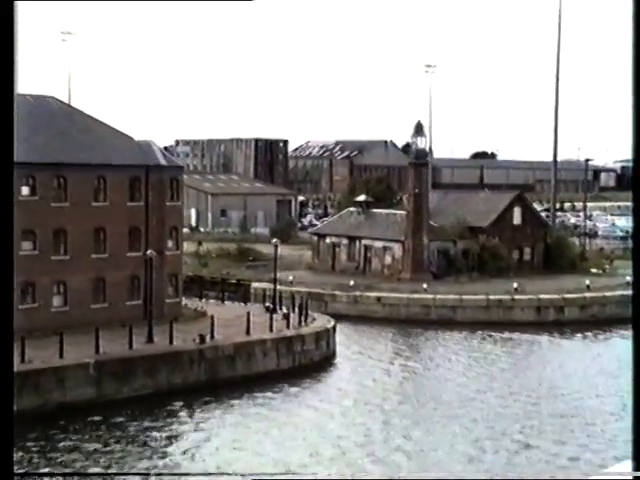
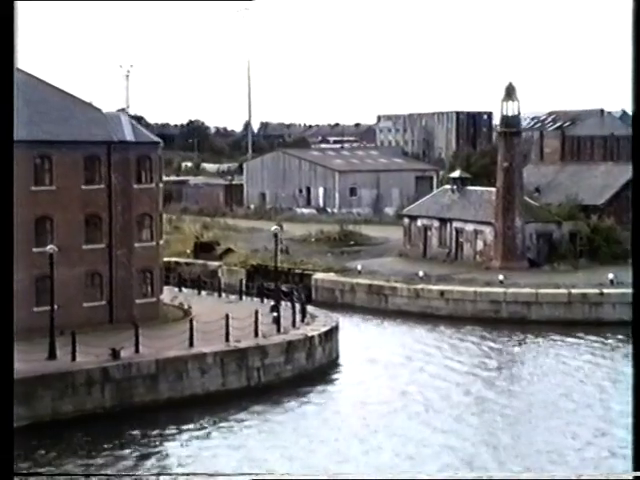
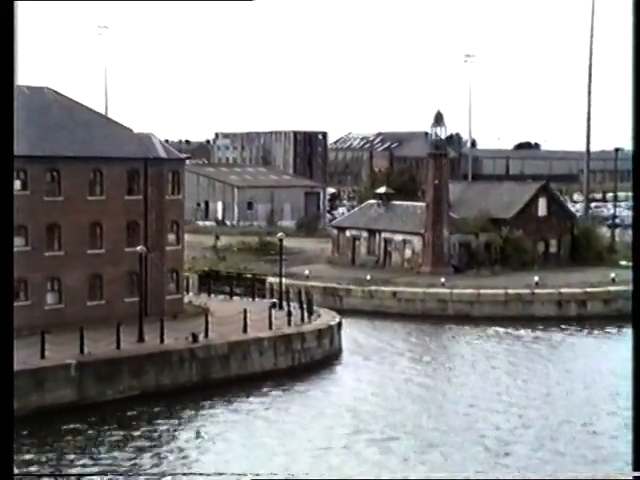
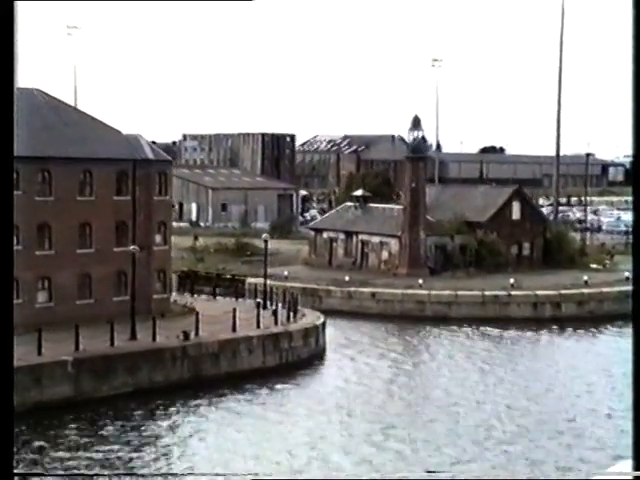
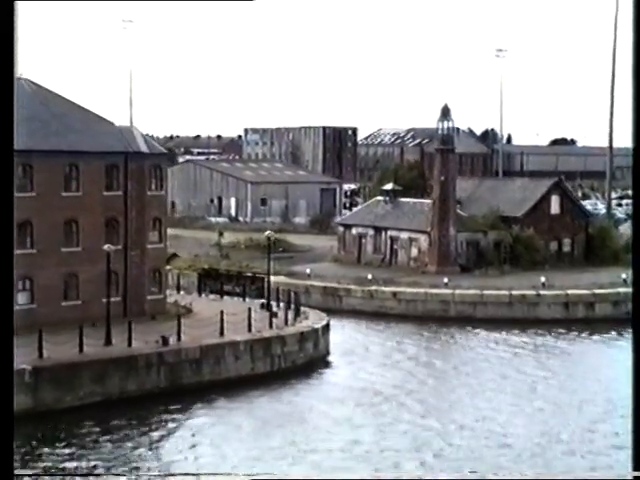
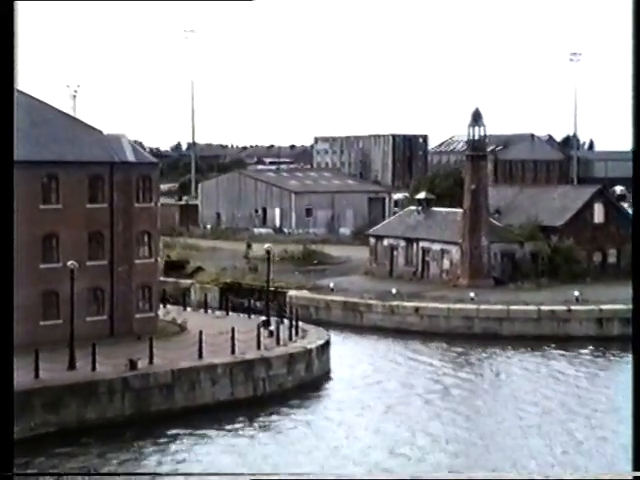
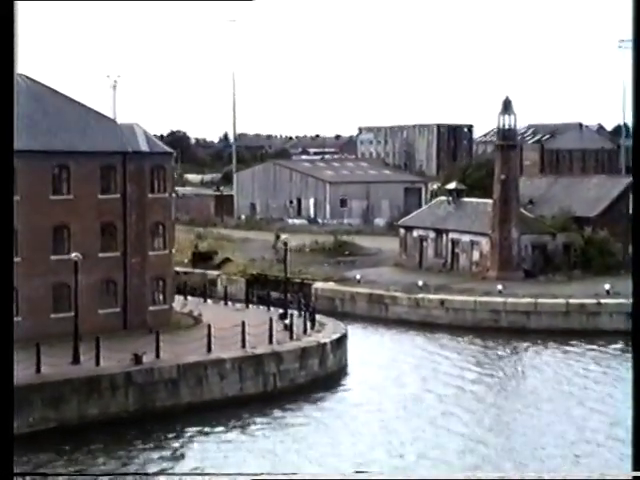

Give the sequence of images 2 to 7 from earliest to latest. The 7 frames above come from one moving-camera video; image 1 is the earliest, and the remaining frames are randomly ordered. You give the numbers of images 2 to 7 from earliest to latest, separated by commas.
4, 3, 5, 6, 7, 2
